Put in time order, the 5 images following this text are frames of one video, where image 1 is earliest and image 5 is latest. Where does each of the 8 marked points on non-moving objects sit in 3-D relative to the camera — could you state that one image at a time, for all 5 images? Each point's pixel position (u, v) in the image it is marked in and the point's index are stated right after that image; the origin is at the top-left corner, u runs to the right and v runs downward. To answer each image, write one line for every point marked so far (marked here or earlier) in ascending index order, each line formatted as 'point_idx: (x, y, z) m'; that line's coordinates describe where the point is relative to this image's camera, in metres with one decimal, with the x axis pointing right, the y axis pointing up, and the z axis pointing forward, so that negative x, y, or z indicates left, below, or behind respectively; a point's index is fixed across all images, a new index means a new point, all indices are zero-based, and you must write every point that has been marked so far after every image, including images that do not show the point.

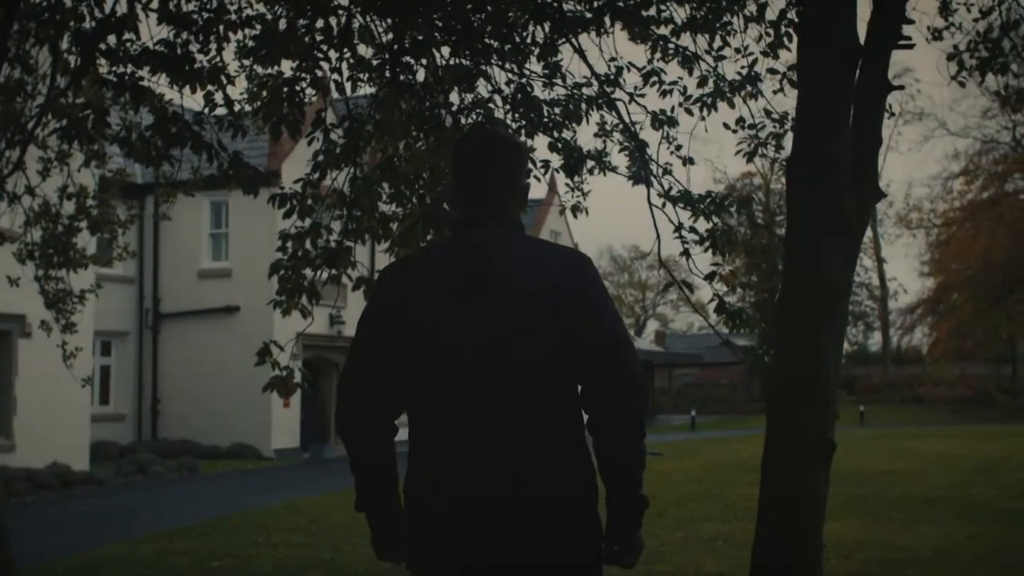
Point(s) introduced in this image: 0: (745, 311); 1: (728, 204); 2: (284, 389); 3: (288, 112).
0: (+1.9, -0.2, +8.7) m
1: (+1.9, +0.8, +9.0) m
2: (-1.8, -0.8, +8.2) m
3: (-1.9, +1.4, +8.8) m
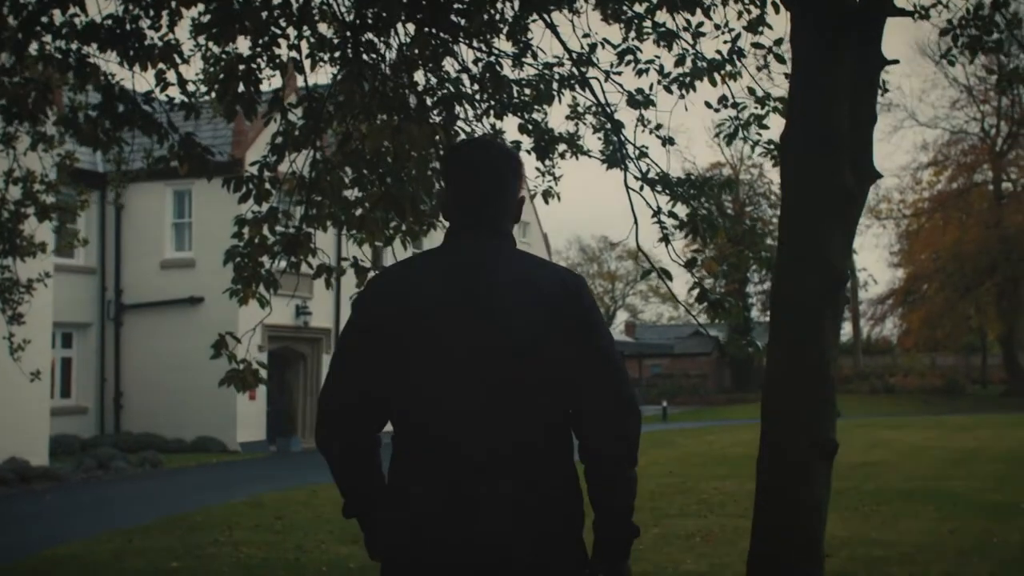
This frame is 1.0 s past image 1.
0: (+1.7, -0.1, +8.3) m
1: (+1.6, +0.9, +8.7) m
2: (-2.0, -0.7, +7.8) m
3: (-2.1, +1.5, +8.3) m
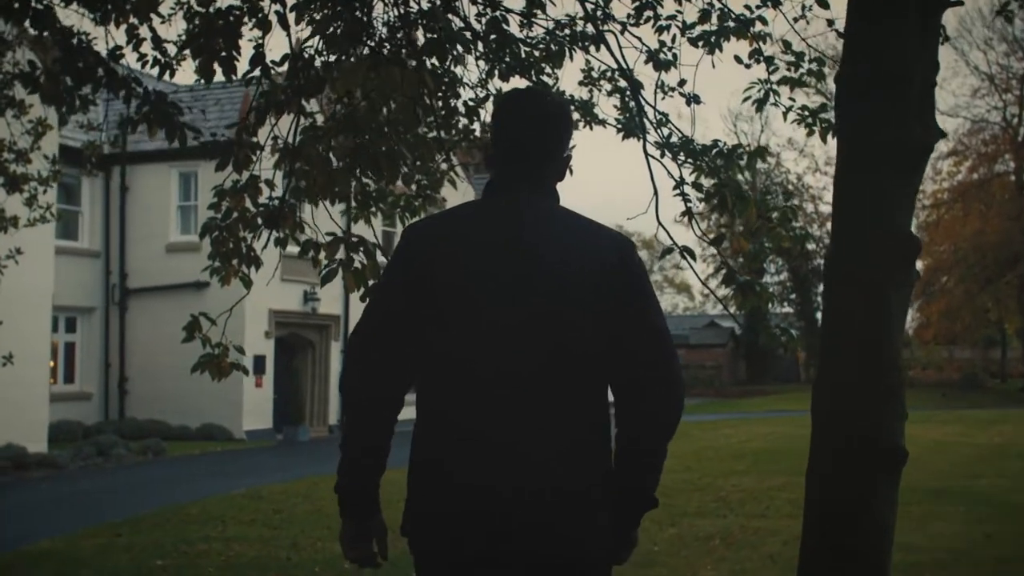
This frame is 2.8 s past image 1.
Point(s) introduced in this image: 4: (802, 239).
0: (+1.7, 0.0, +7.5) m
1: (+1.7, +1.0, +7.9) m
2: (-2.0, -0.5, +7.0) m
3: (-2.1, +1.7, +7.6) m
4: (+2.2, +0.4, +7.9) m
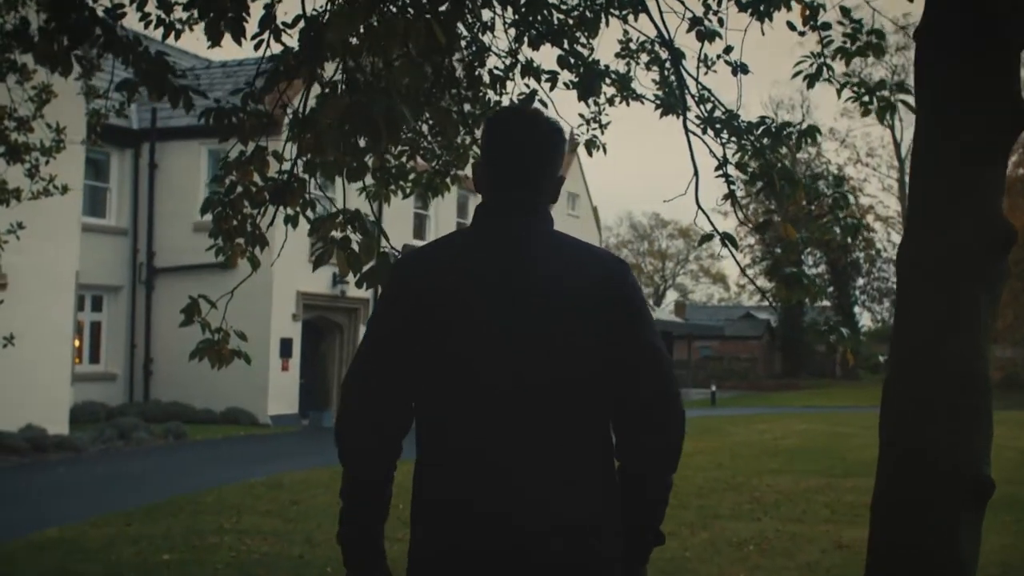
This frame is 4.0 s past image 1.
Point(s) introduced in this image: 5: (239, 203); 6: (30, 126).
0: (+1.9, +0.1, +6.9) m
1: (+1.9, +1.1, +7.2) m
2: (-1.8, -0.4, +6.5) m
3: (-1.9, +1.8, +7.0) m
4: (+2.3, +0.4, +7.2) m
5: (-1.8, +0.6, +7.0) m
6: (-4.0, +1.3, +8.9) m
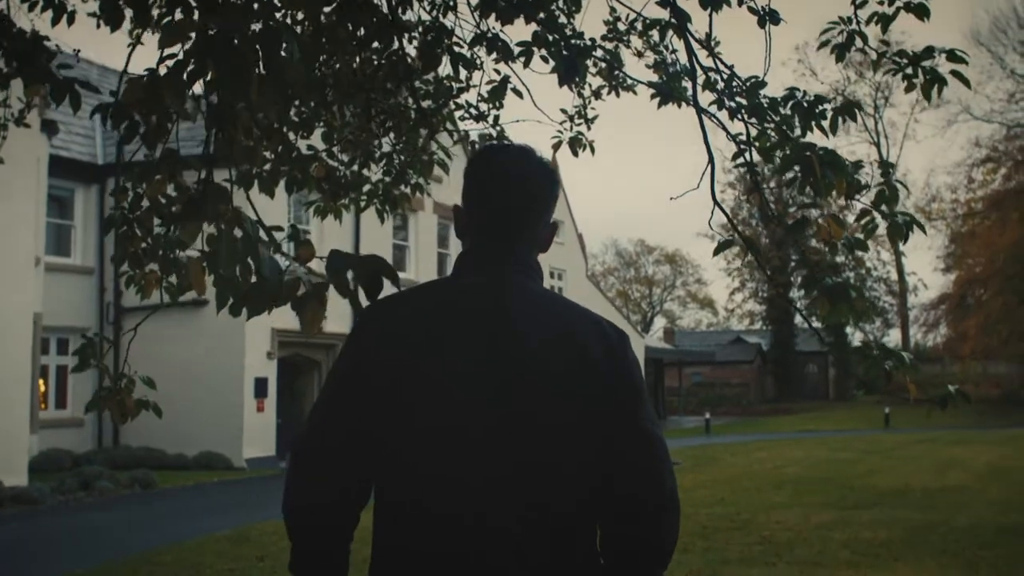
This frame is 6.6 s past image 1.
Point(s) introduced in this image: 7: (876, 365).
0: (+1.8, 0.0, +5.7) m
1: (+1.7, +1.0, +6.0) m
2: (-1.9, -0.6, +5.2) m
3: (-2.1, +1.6, +5.8) m
4: (+2.2, +0.3, +6.0) m
5: (-1.9, +0.4, +5.8) m
6: (-4.2, +1.0, +7.6) m
7: (+2.0, -0.4, +6.0) m
